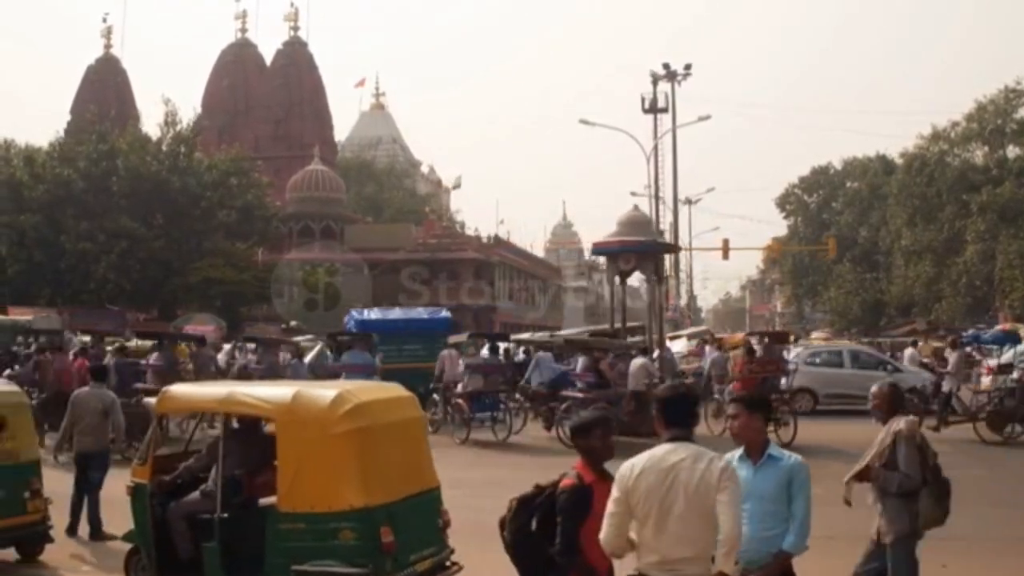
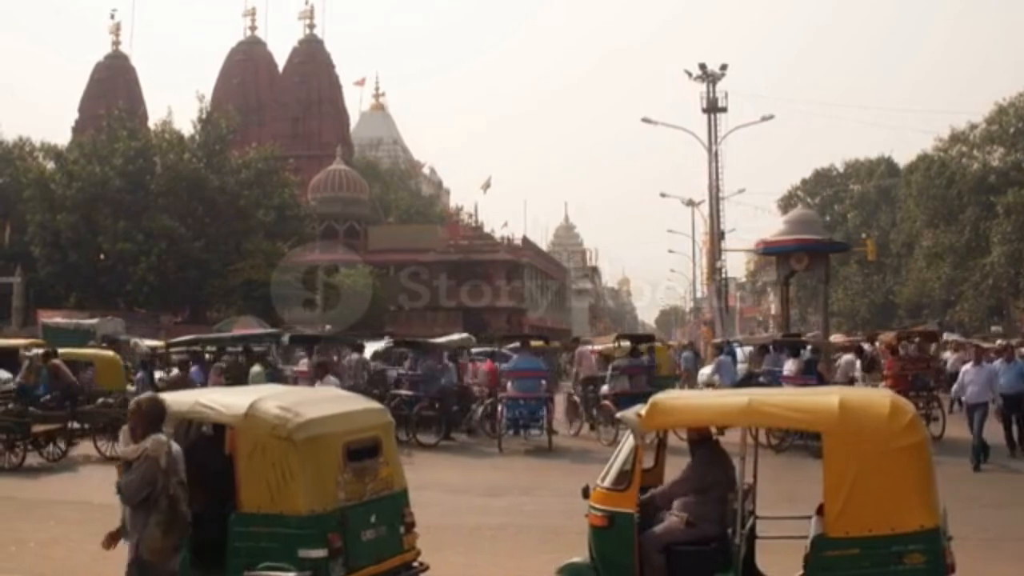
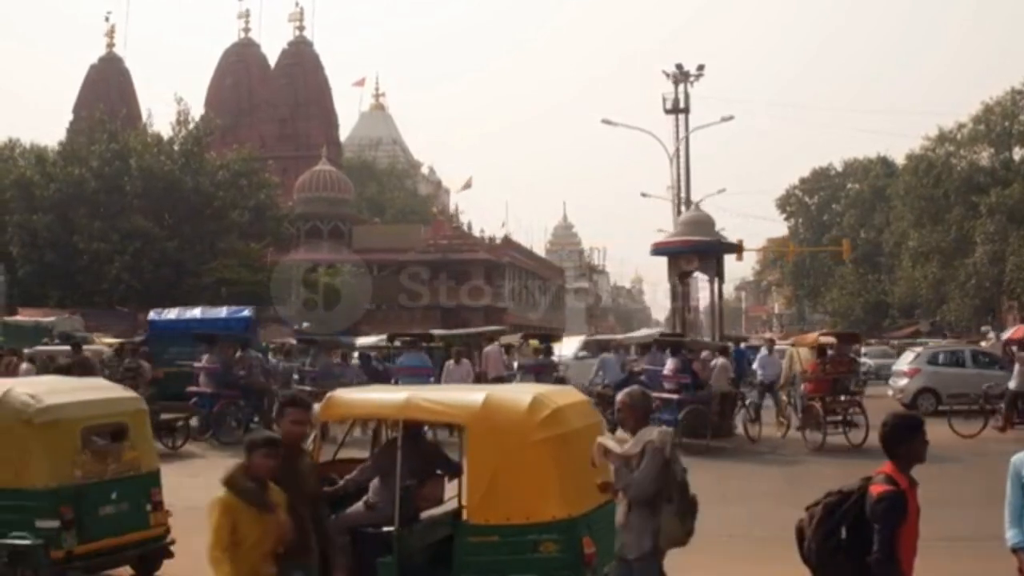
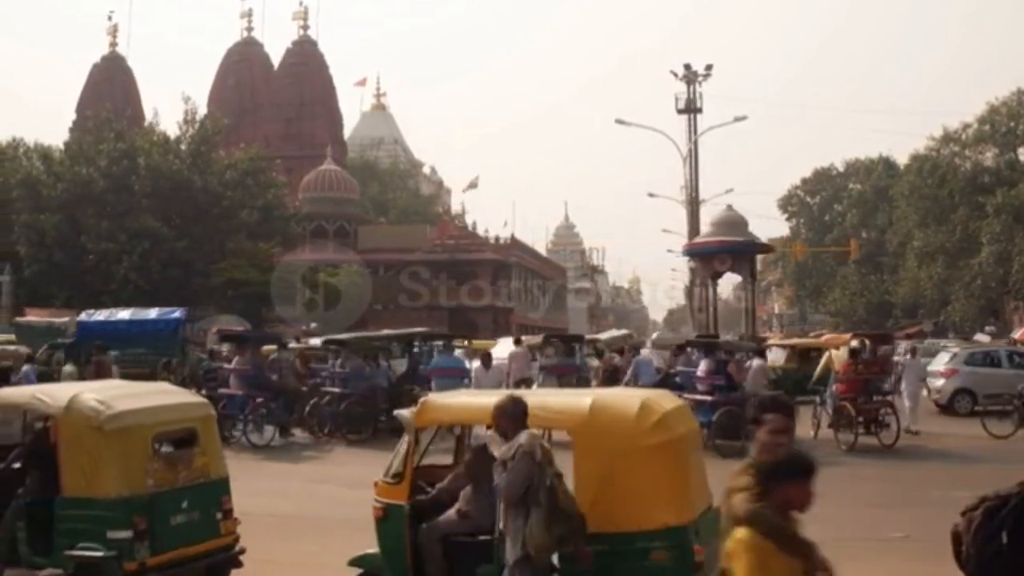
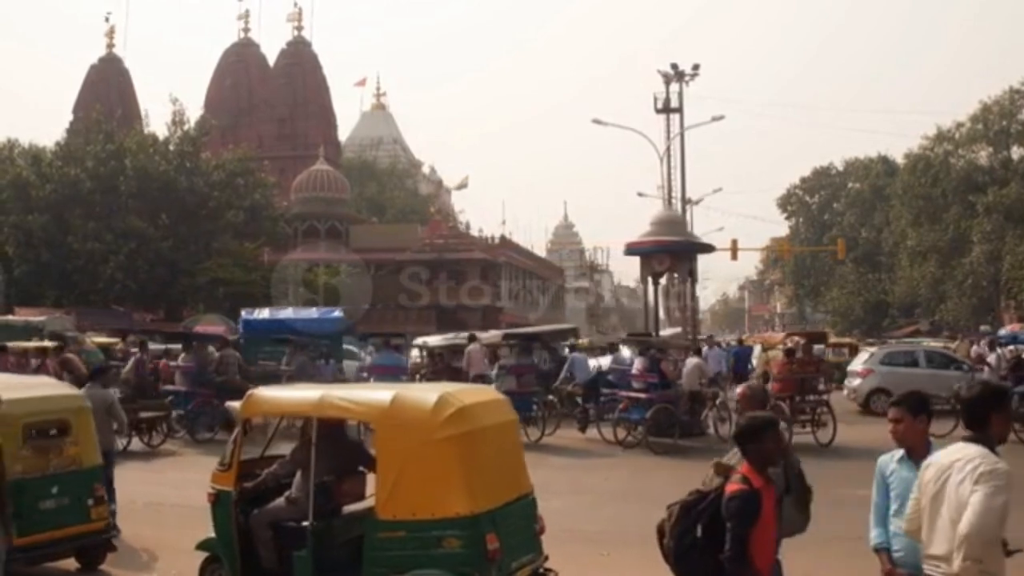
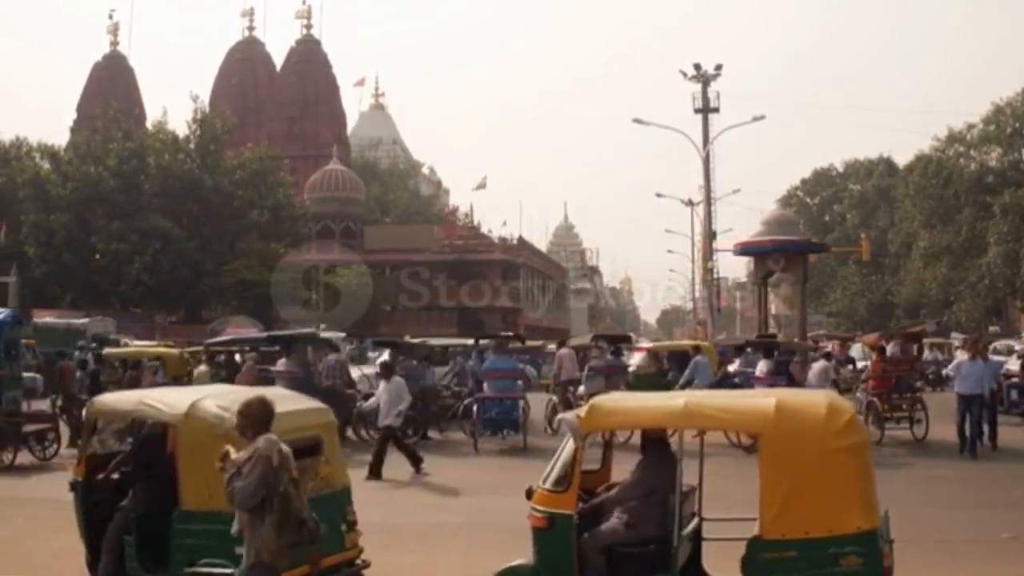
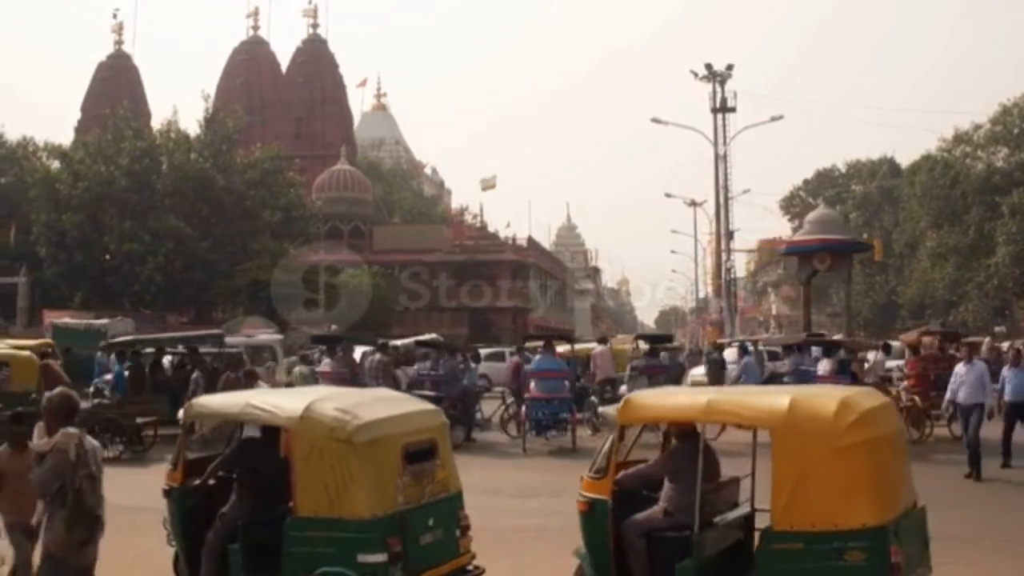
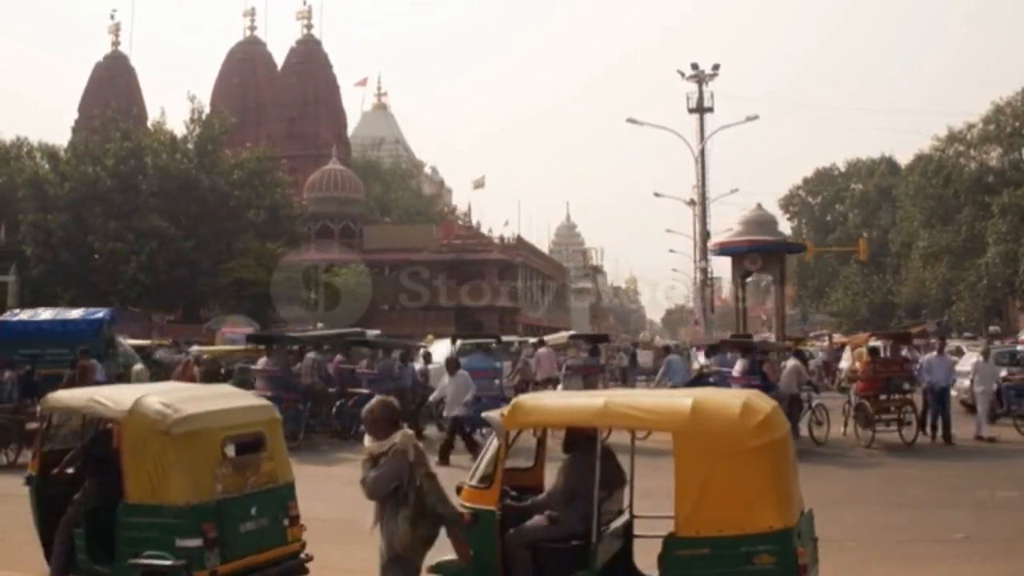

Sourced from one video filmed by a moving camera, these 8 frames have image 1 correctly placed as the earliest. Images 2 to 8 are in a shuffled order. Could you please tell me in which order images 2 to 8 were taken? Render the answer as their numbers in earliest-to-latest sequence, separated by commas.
5, 3, 4, 8, 6, 2, 7
